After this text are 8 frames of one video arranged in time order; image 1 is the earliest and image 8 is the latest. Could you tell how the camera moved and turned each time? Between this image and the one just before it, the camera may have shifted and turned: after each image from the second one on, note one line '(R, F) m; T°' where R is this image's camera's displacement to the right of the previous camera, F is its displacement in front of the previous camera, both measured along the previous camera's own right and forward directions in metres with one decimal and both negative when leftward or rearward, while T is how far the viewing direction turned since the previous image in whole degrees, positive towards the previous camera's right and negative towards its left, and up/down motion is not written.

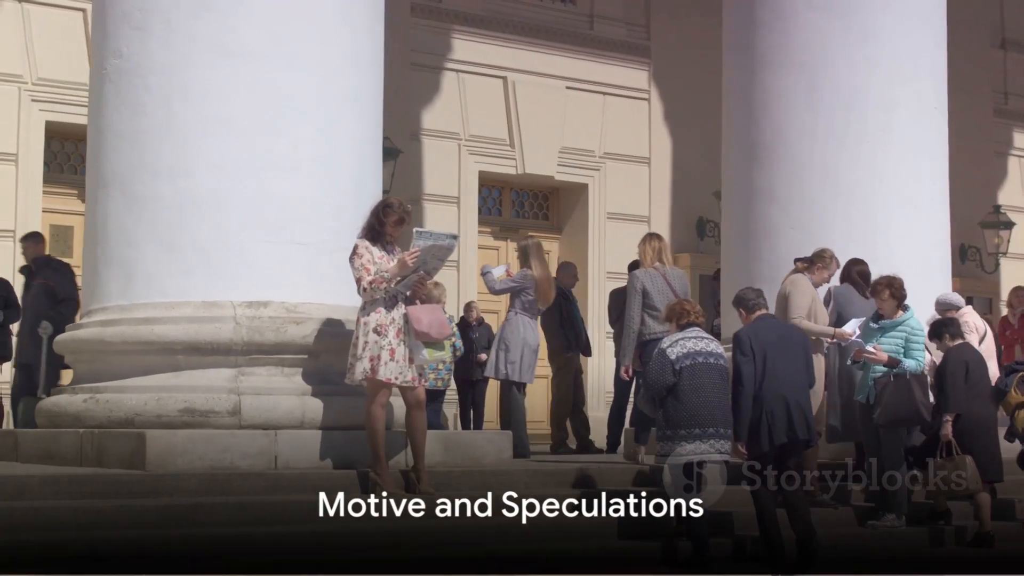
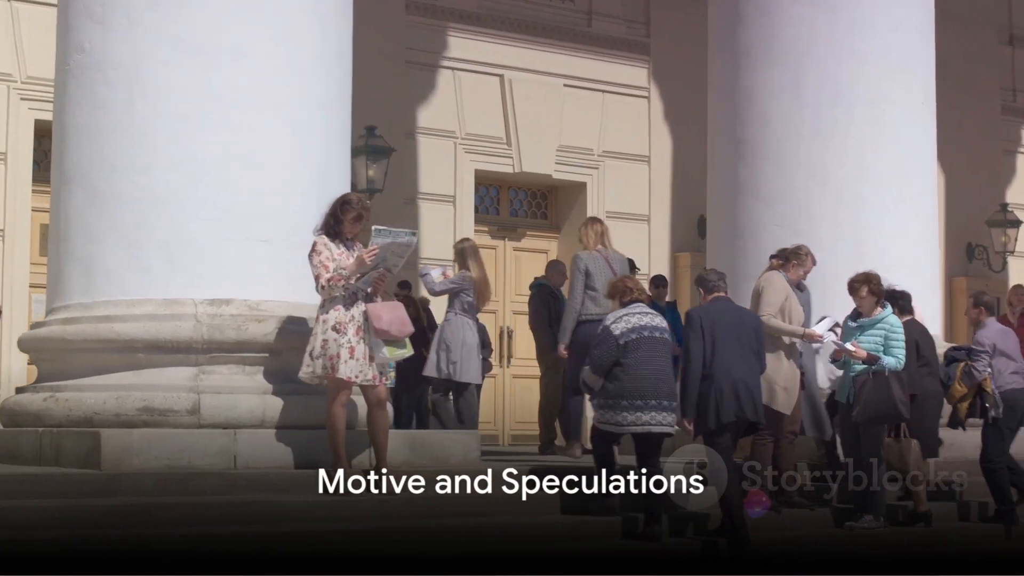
(+0.3, +0.1) m; -1°
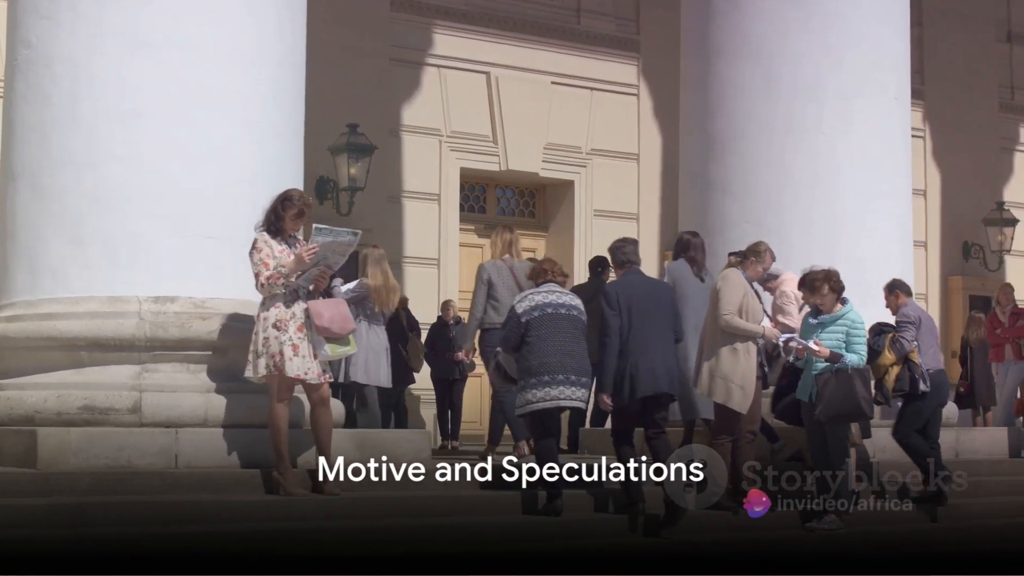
(+0.3, +0.1) m; 0°
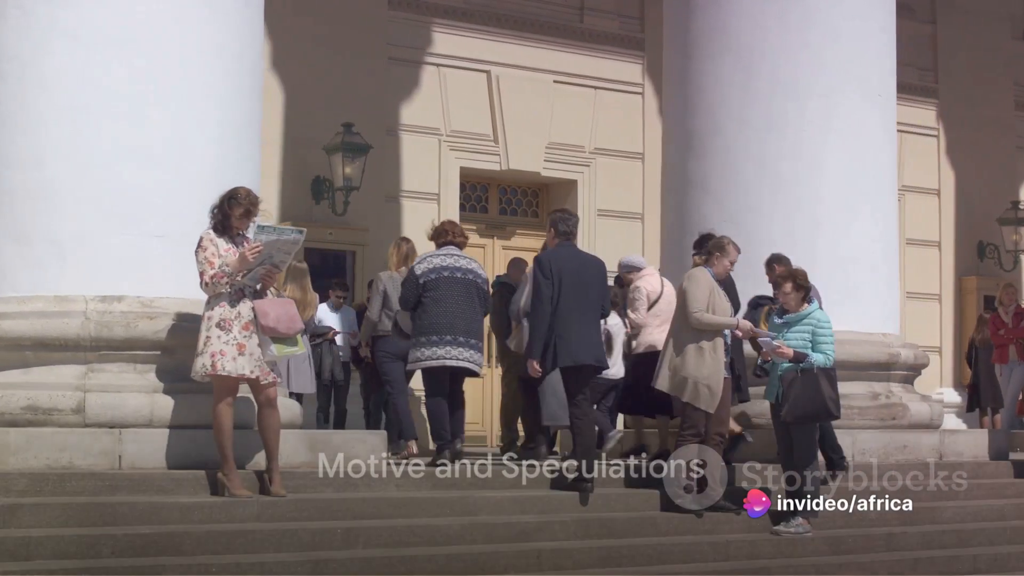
(+0.4, +0.1) m; -1°
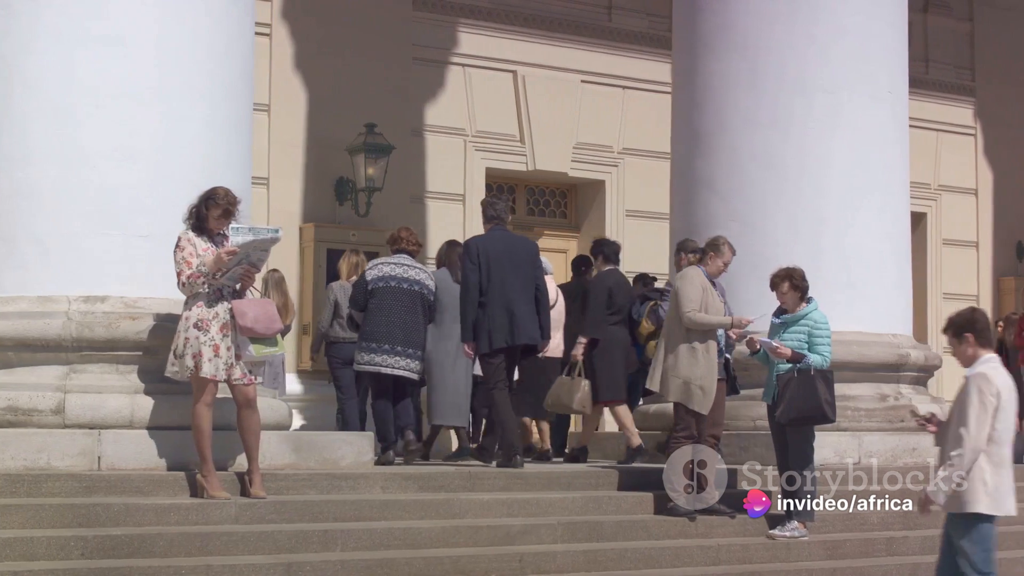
(+0.3, +0.1) m; -2°
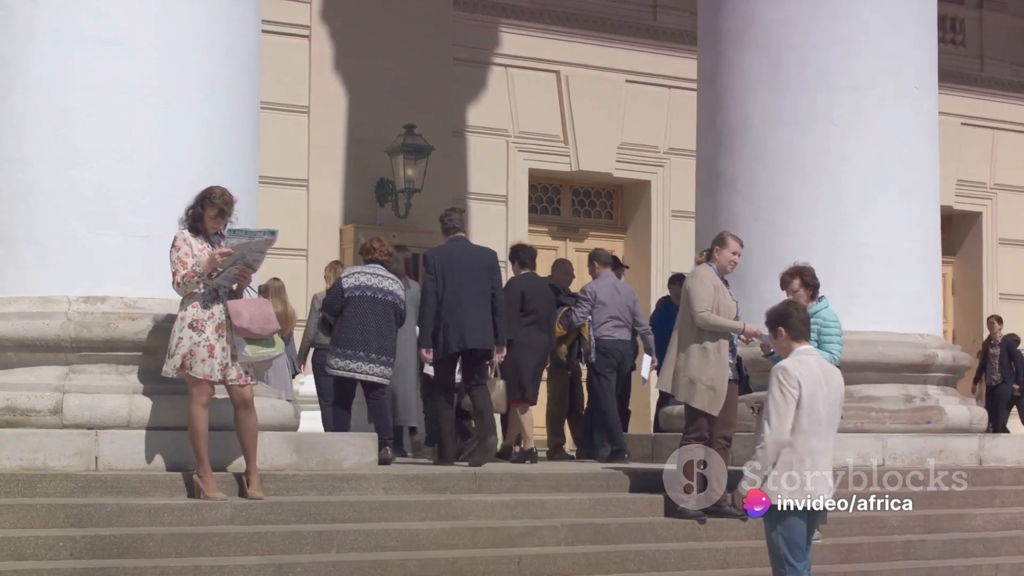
(+0.3, +0.1) m; -3°
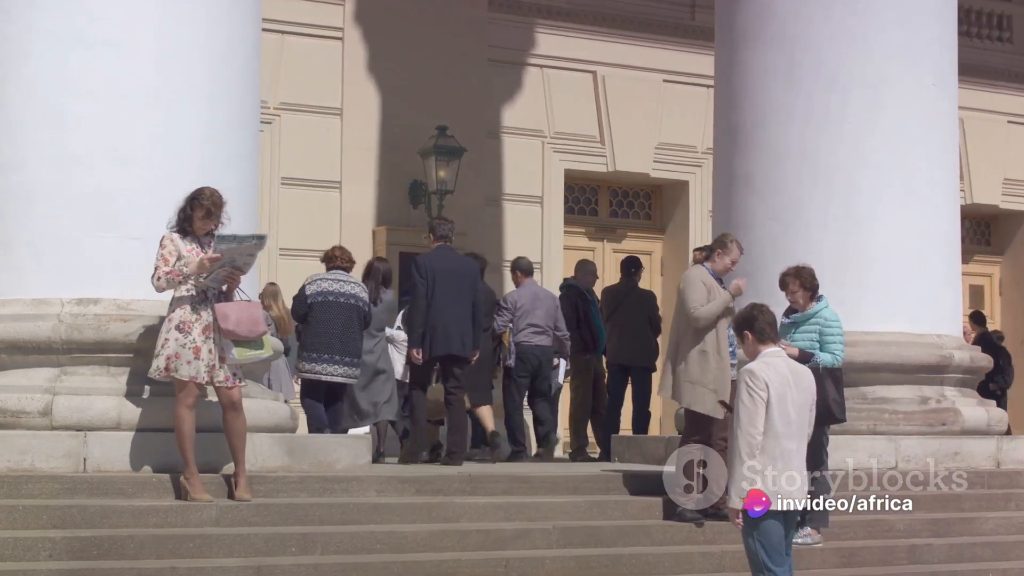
(+0.4, +0.1) m; -2°
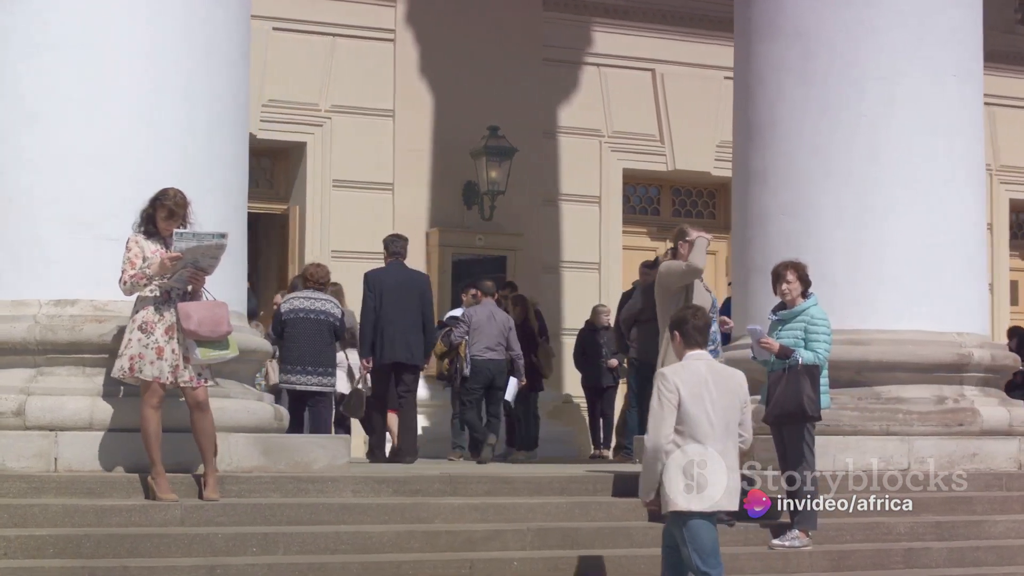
(+0.7, +0.1) m; -4°
